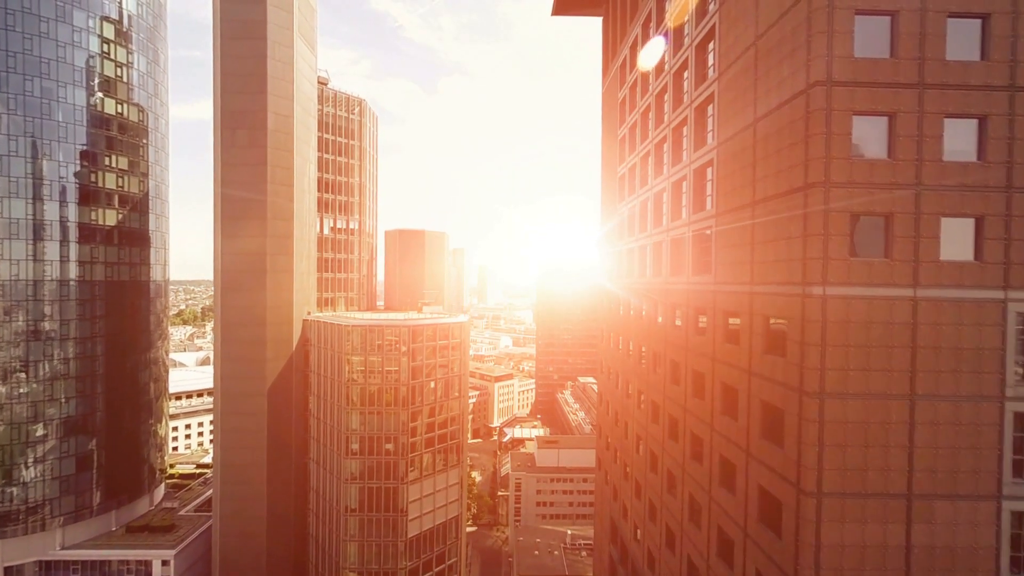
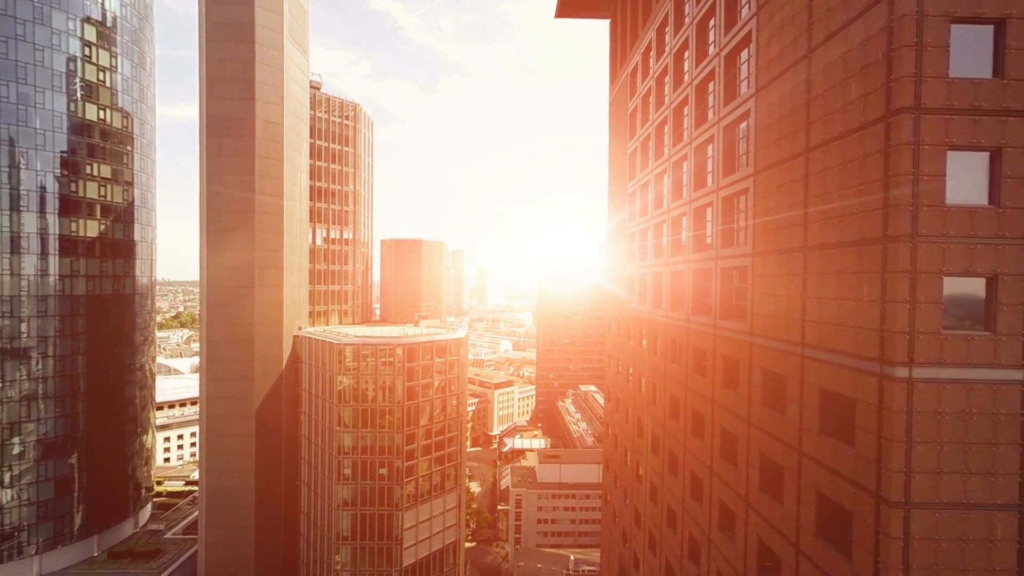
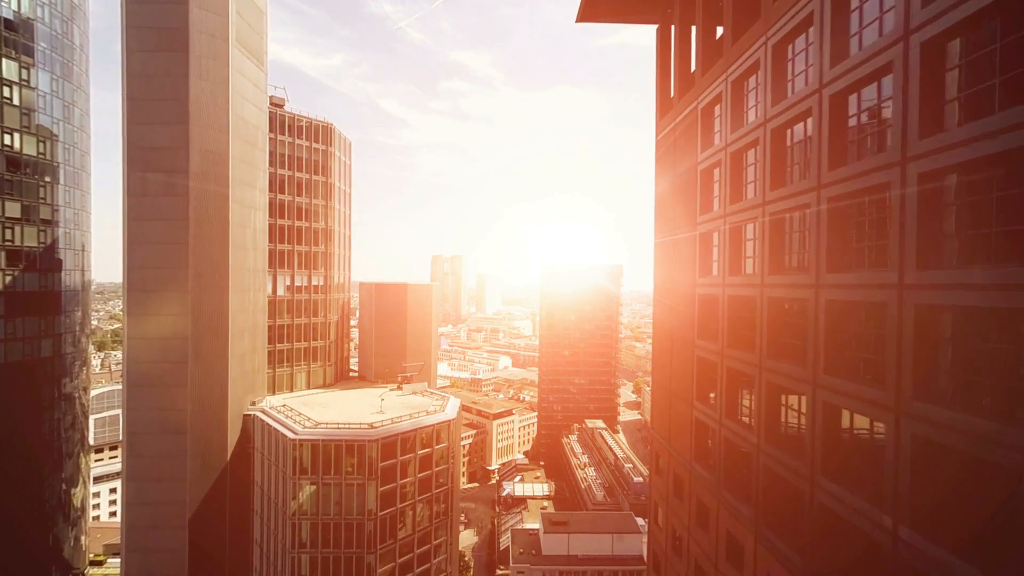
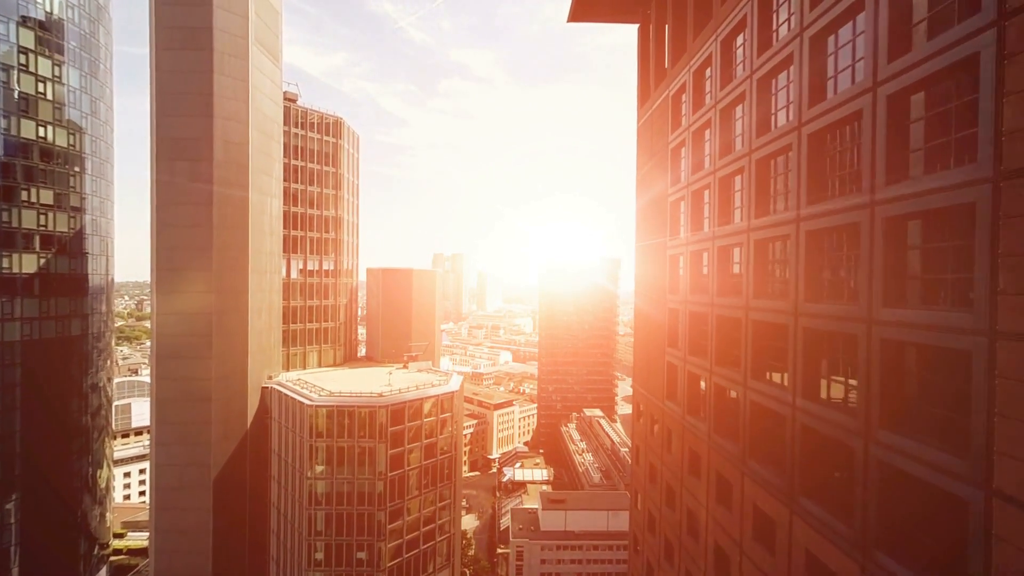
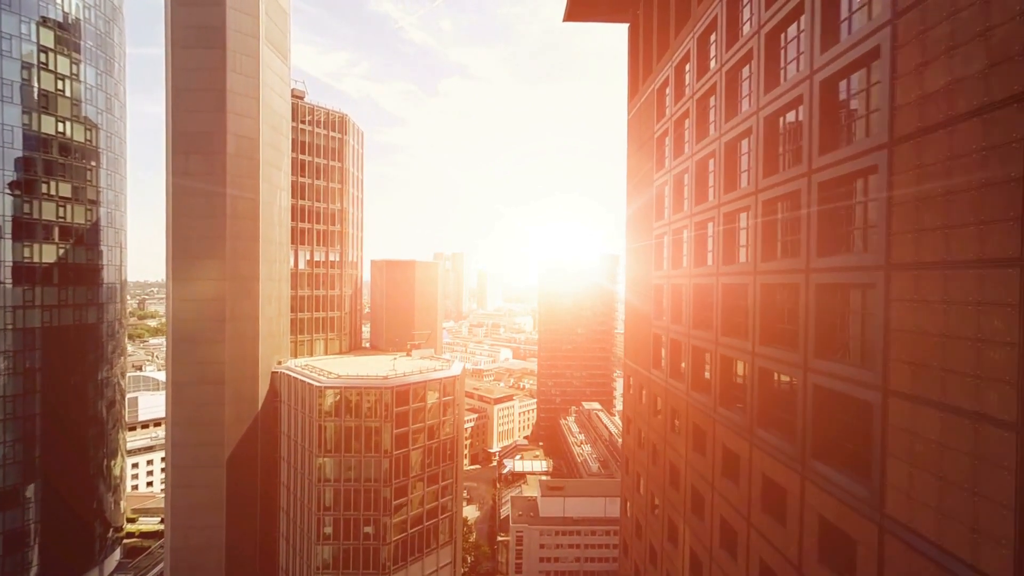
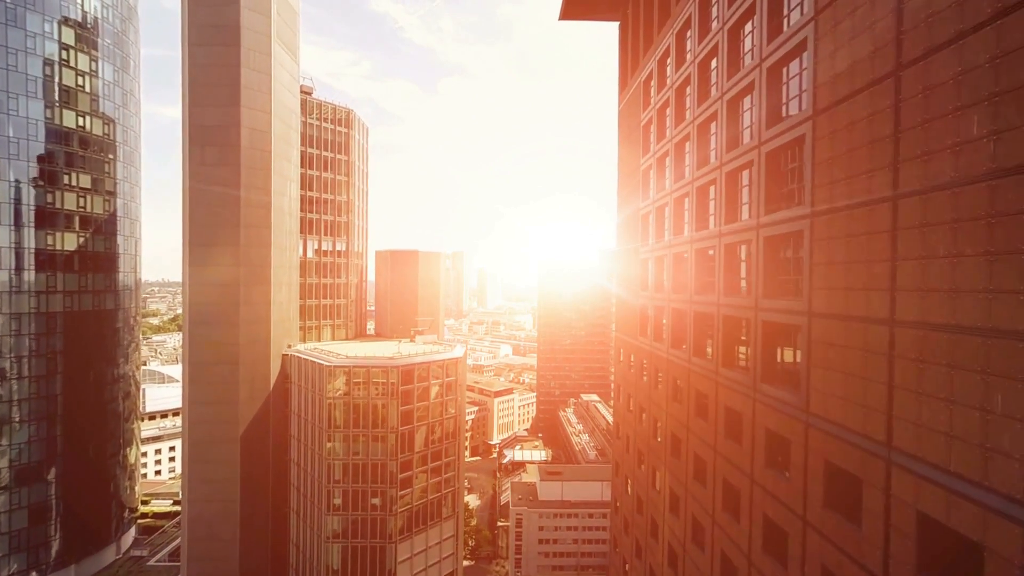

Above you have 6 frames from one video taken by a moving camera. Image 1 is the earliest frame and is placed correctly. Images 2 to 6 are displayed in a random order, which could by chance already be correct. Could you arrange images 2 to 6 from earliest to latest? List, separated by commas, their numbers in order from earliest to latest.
2, 6, 5, 4, 3
